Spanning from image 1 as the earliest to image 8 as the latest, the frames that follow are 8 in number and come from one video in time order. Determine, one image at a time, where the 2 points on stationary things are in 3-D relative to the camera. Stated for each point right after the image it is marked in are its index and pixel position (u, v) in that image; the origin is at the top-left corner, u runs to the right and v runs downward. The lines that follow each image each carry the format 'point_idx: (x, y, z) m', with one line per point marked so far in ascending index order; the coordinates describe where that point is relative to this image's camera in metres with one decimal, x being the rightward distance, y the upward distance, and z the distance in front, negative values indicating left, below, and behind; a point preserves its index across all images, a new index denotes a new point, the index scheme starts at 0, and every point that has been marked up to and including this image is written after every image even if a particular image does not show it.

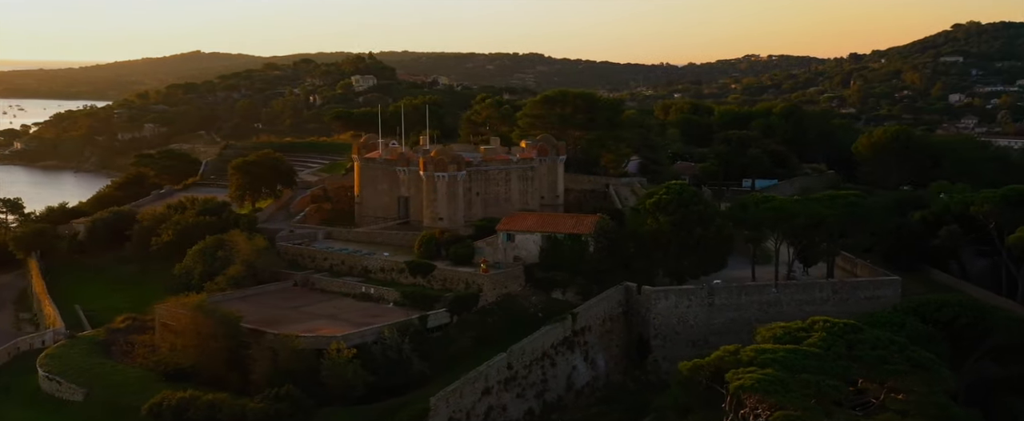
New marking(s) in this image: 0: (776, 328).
0: (+5.4, -2.4, +18.0) m
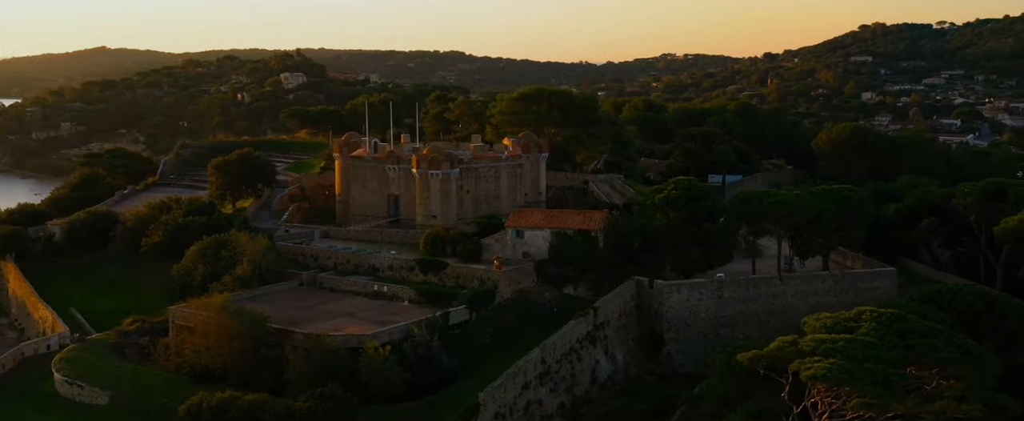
0: (+6.5, -2.2, +18.5) m
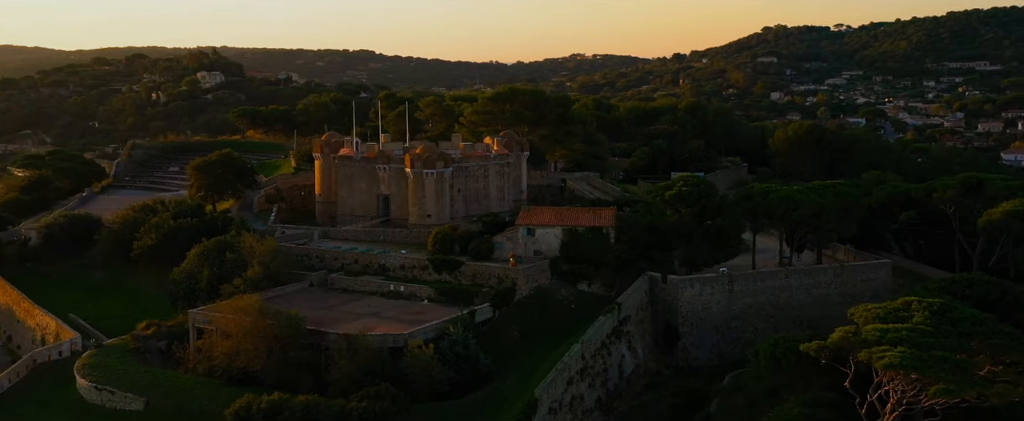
0: (+7.8, -2.1, +19.1) m
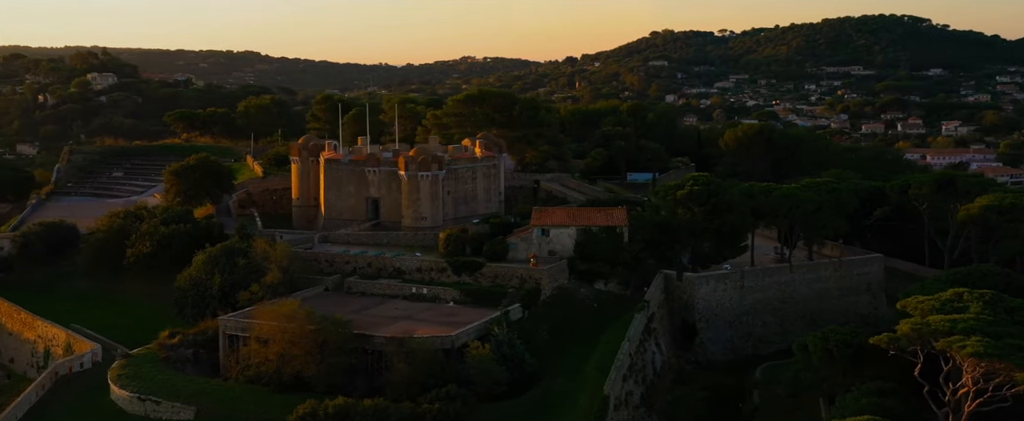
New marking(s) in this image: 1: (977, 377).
0: (+9.3, -2.0, +20.1) m
1: (+8.8, -3.1, +17.0) m
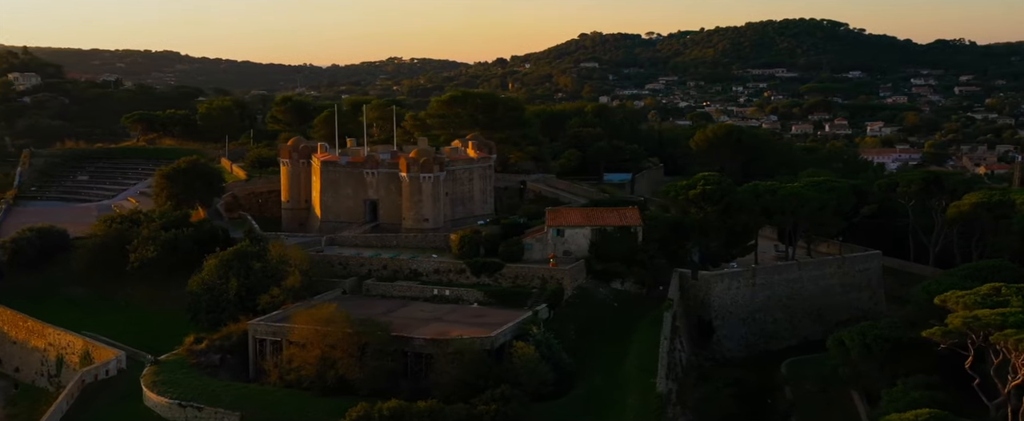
0: (+10.5, -2.0, +20.7) m
1: (+10.1, -3.1, +17.6) m
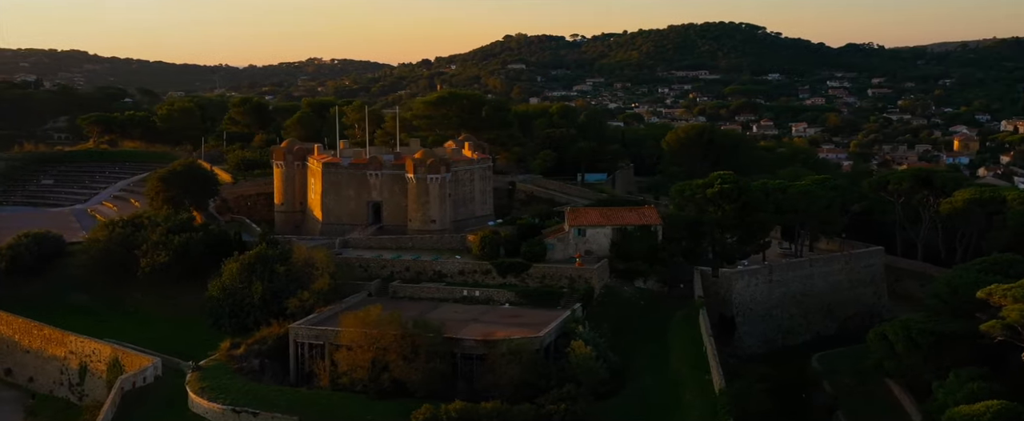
0: (+11.9, -1.9, +21.4) m
1: (+11.7, -3.0, +18.3) m
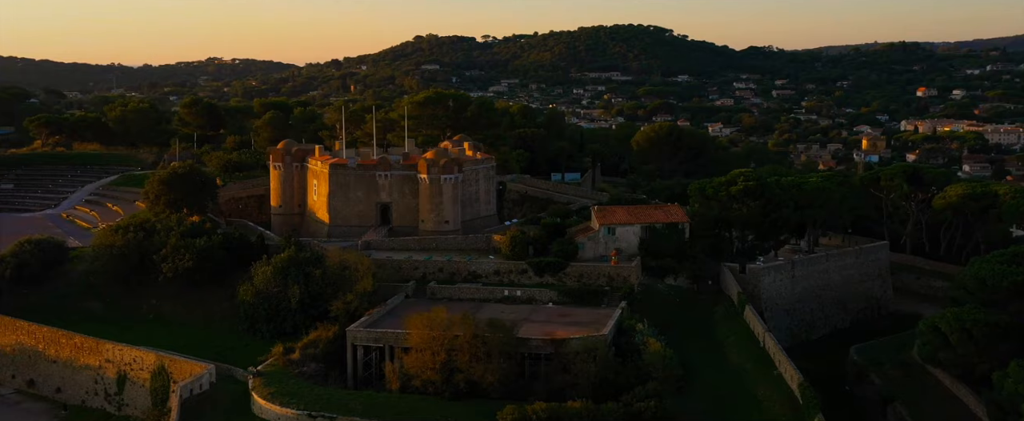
0: (+13.7, -1.7, +22.4) m
1: (+13.8, -2.8, +19.2) m
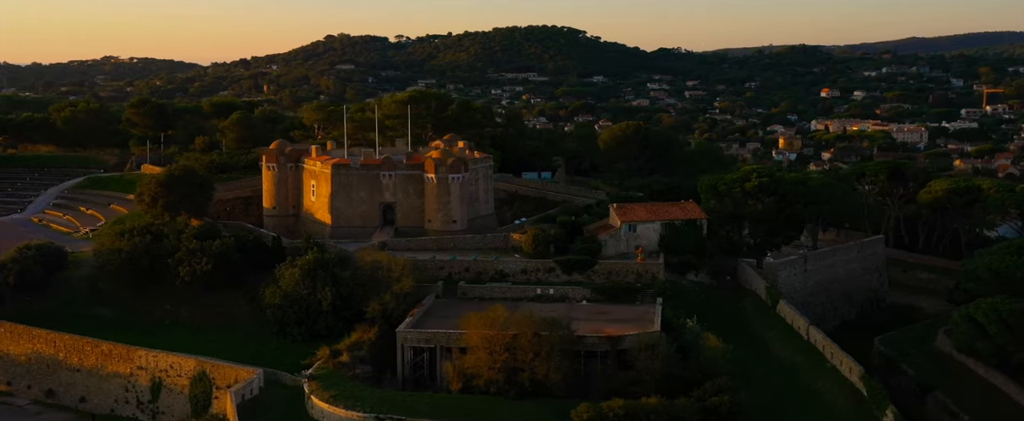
0: (+15.2, -1.5, +23.4) m
1: (+15.5, -2.6, +20.3) m
